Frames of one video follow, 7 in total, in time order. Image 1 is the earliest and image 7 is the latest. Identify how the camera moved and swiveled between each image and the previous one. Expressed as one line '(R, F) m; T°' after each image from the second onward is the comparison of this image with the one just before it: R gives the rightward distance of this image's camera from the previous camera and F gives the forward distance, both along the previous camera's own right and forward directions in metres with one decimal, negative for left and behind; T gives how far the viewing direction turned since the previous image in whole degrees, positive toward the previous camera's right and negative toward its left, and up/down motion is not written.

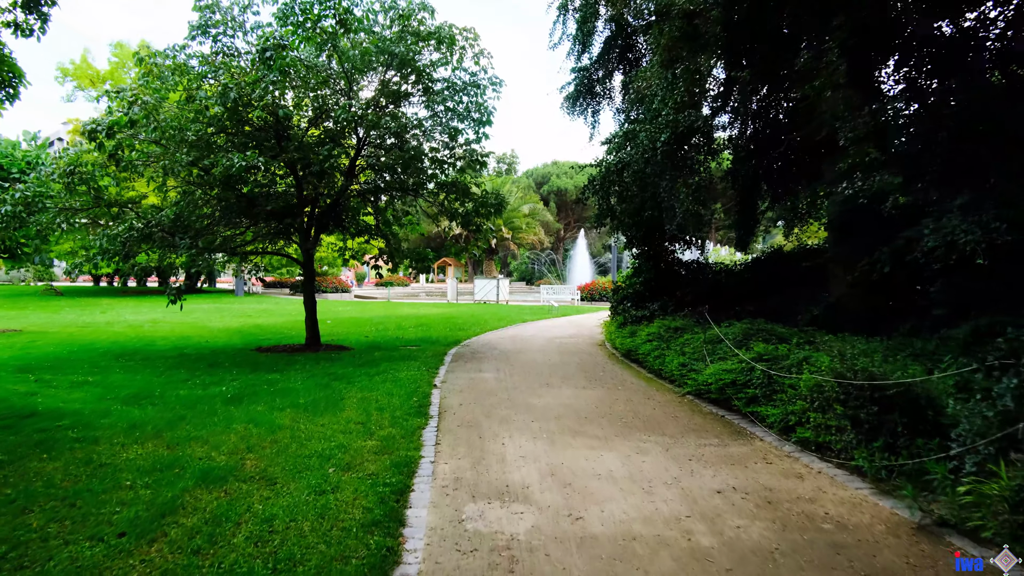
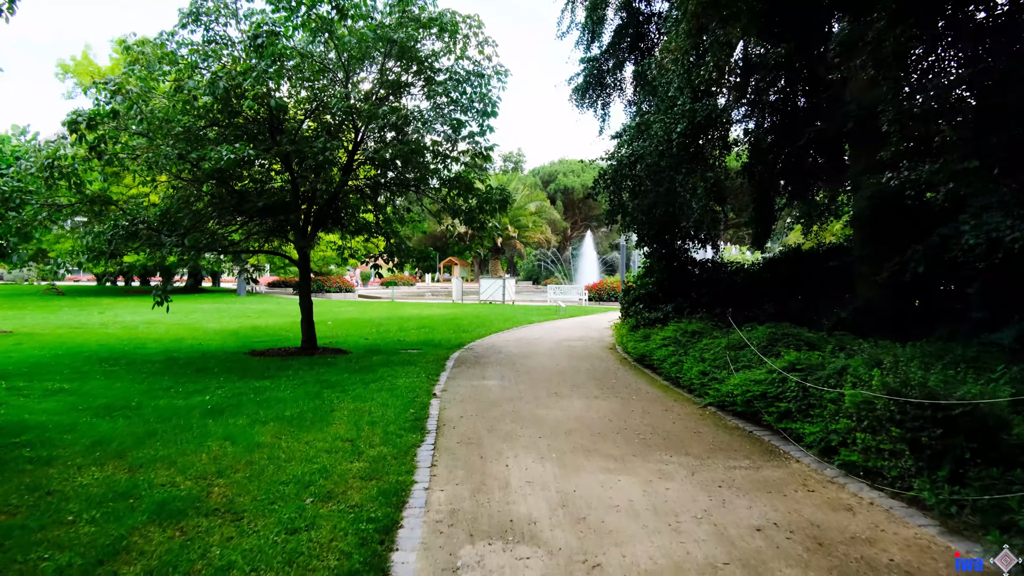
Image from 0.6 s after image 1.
(0.0, +0.7) m; 0°
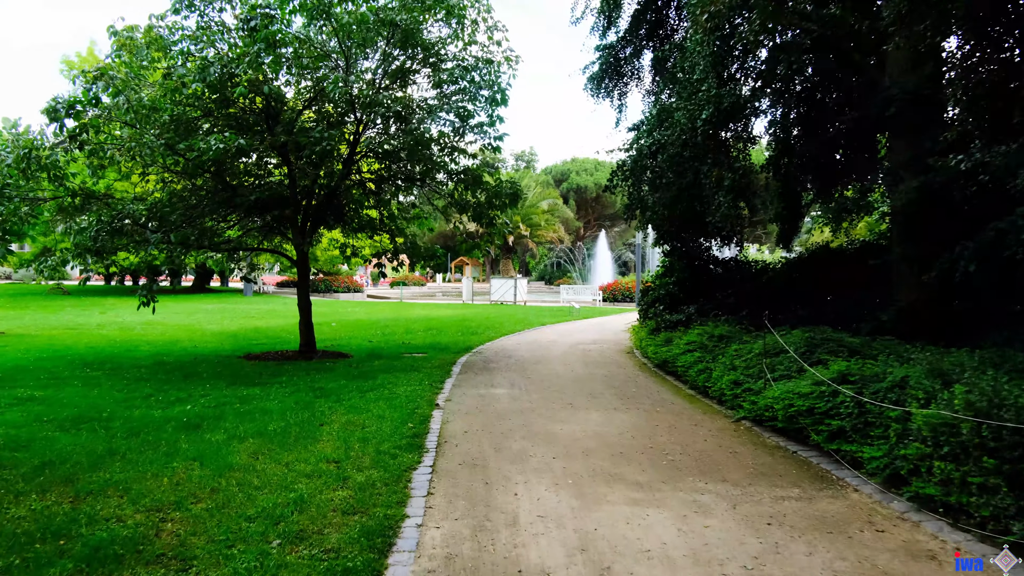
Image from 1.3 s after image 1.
(0.0, +0.8) m; -1°
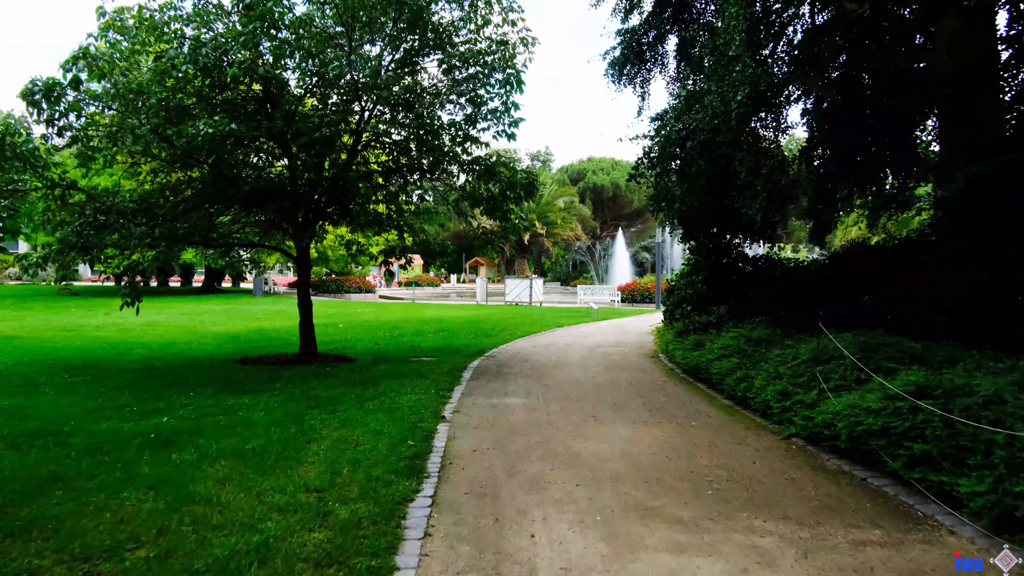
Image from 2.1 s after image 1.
(0.0, +0.8) m; -1°
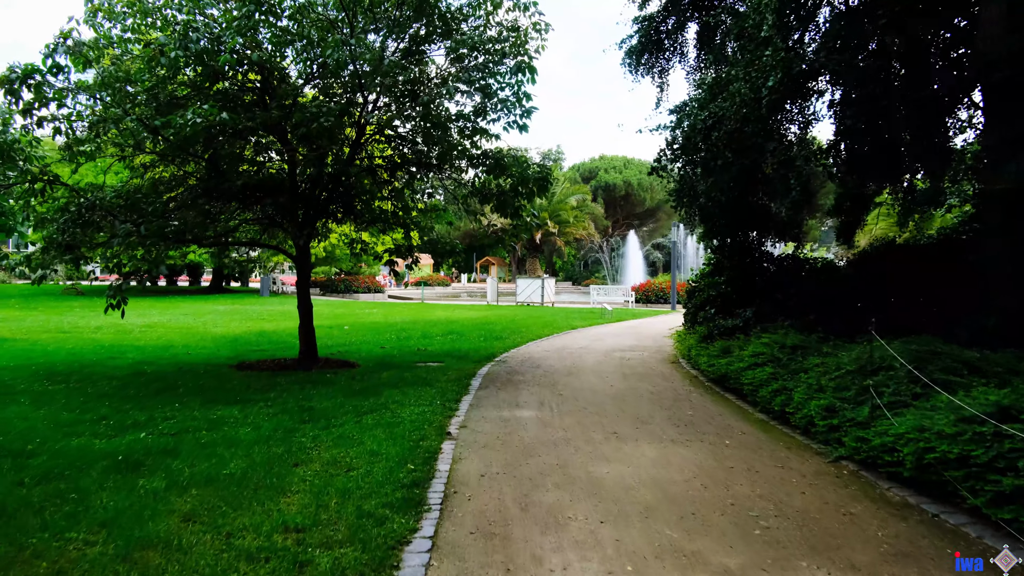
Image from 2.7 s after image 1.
(0.0, +0.6) m; -1°
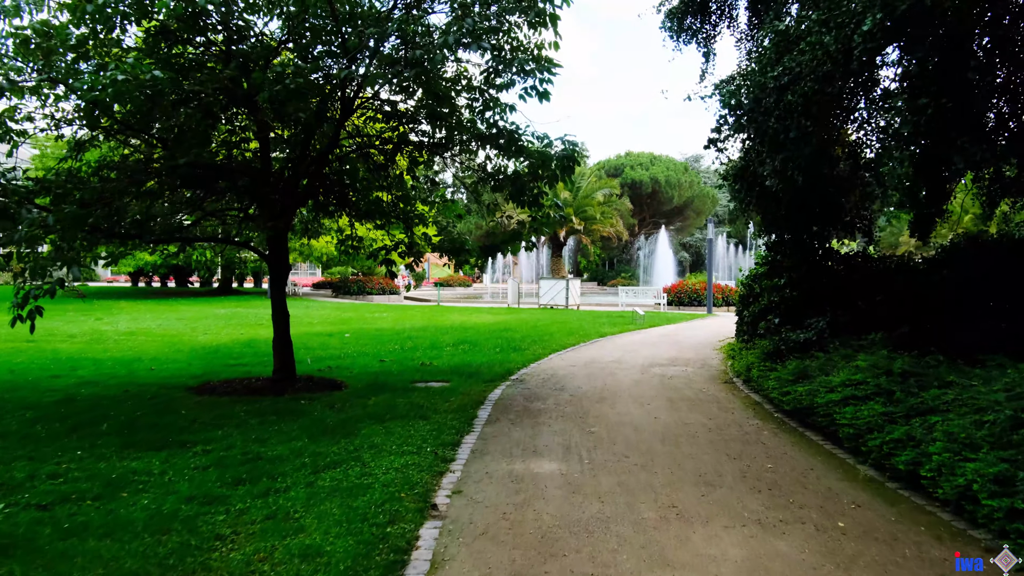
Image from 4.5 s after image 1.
(+0.1, +1.8) m; -2°
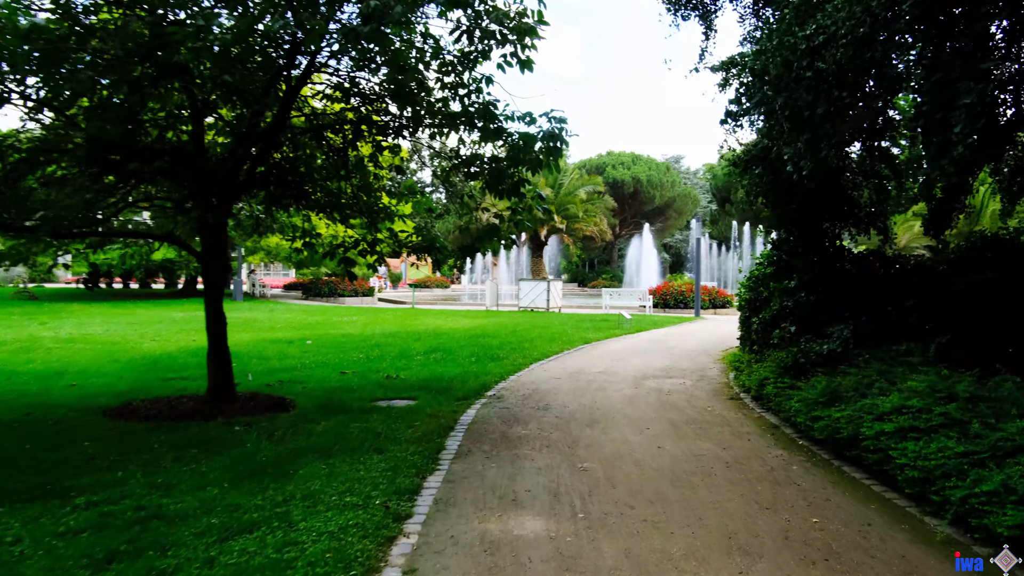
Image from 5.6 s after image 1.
(0.0, +1.2) m; +2°
